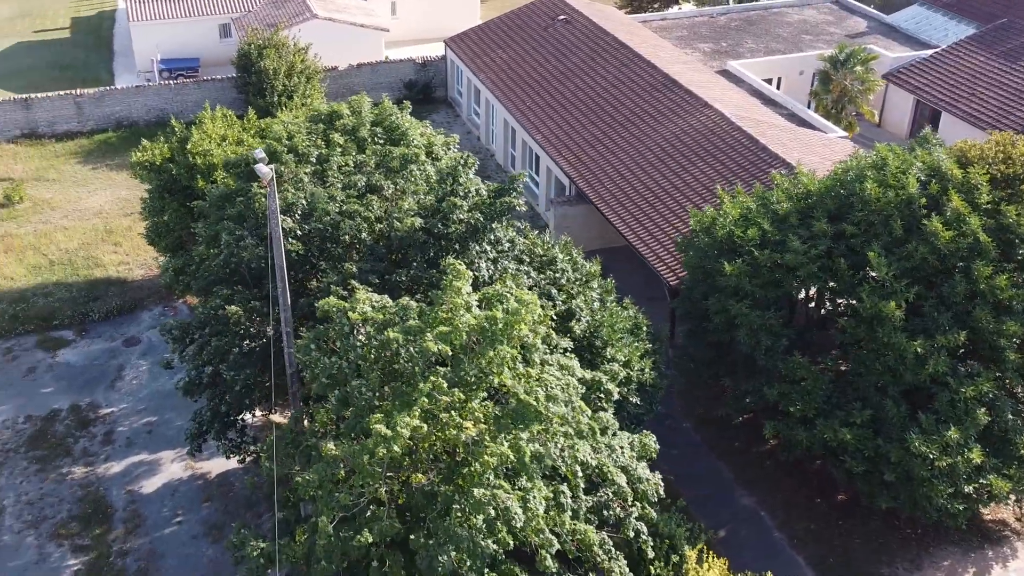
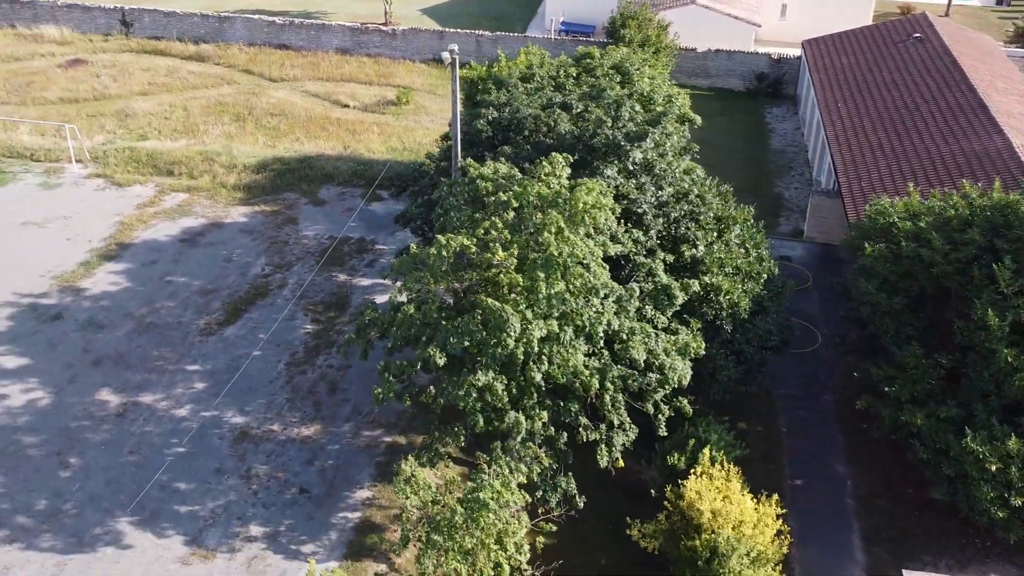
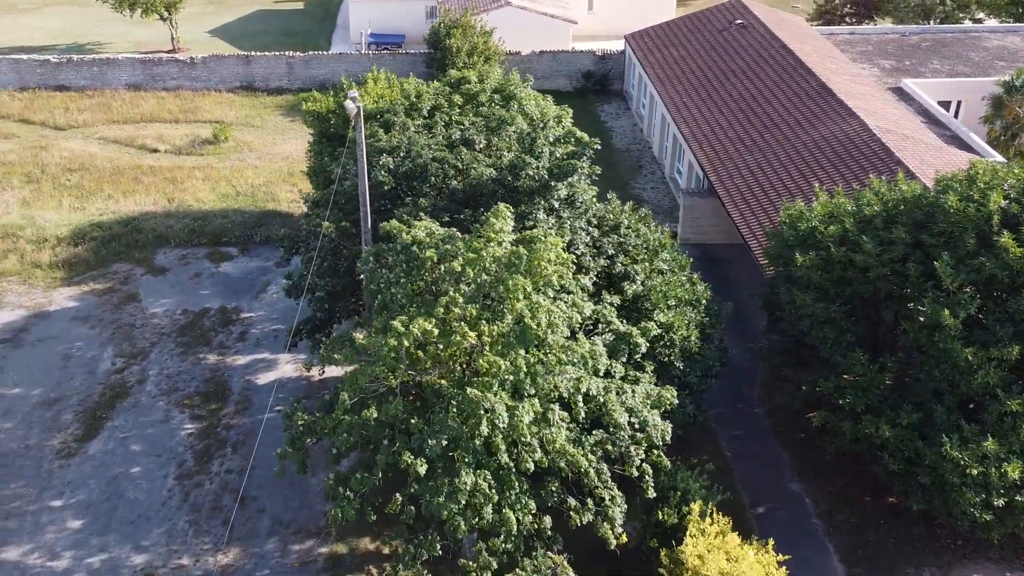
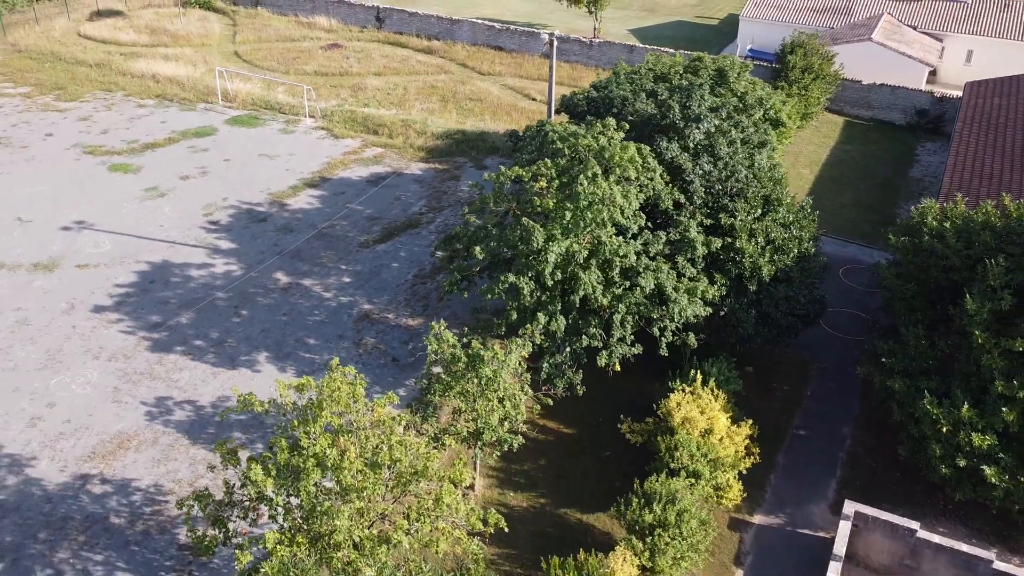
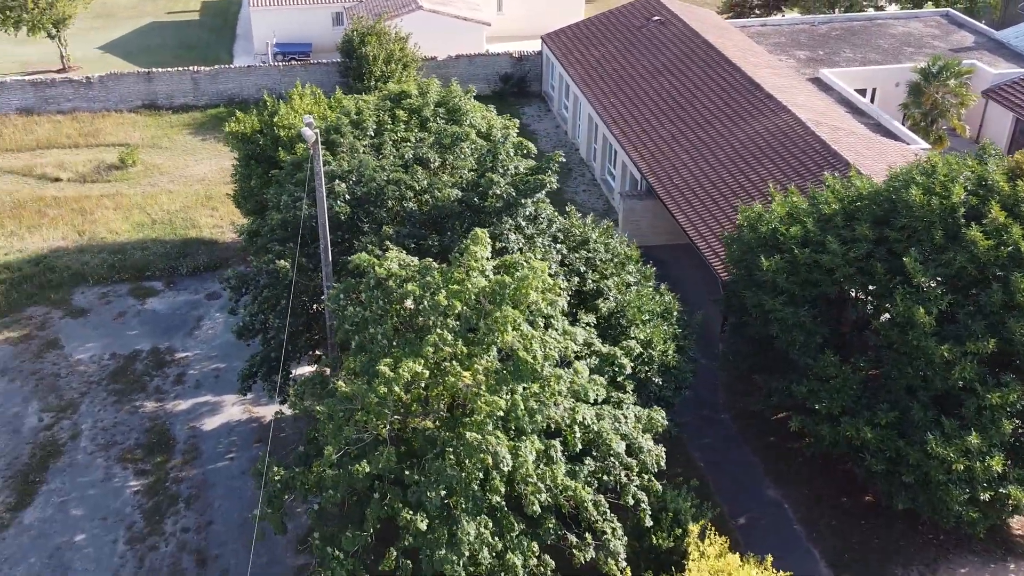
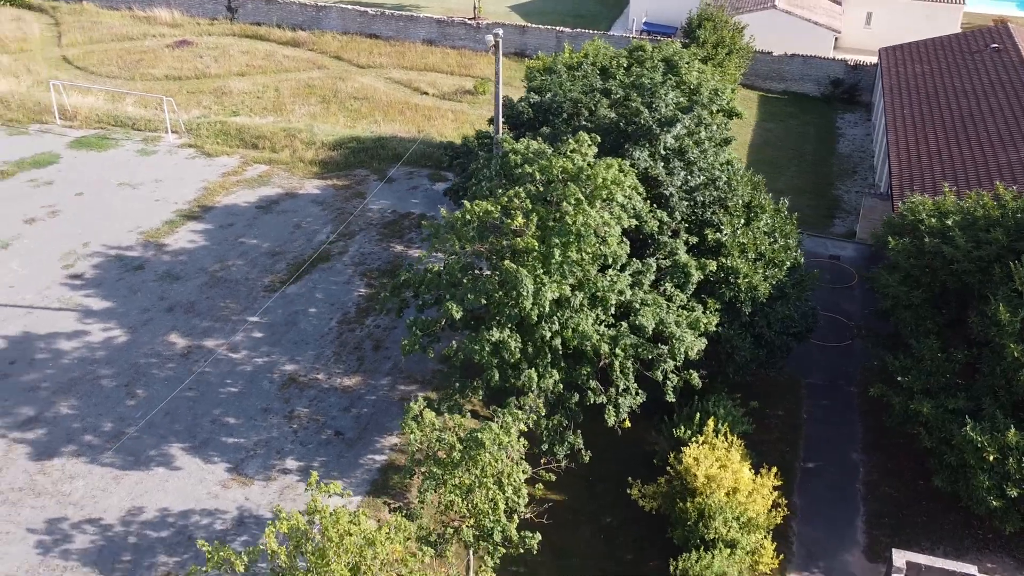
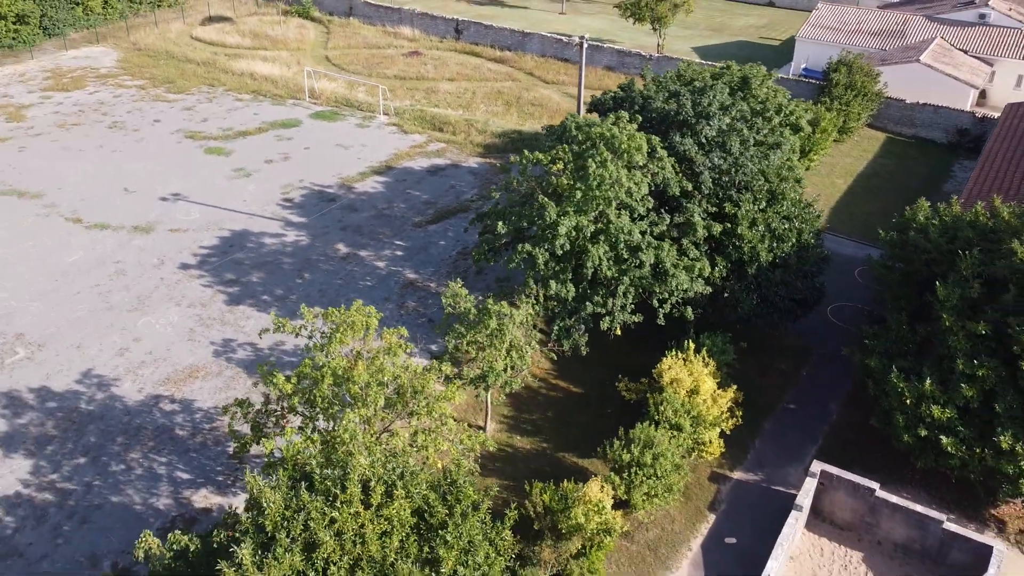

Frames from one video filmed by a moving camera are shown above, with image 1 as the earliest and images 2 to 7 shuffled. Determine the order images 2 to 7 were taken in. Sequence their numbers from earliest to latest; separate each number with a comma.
5, 3, 2, 6, 4, 7
